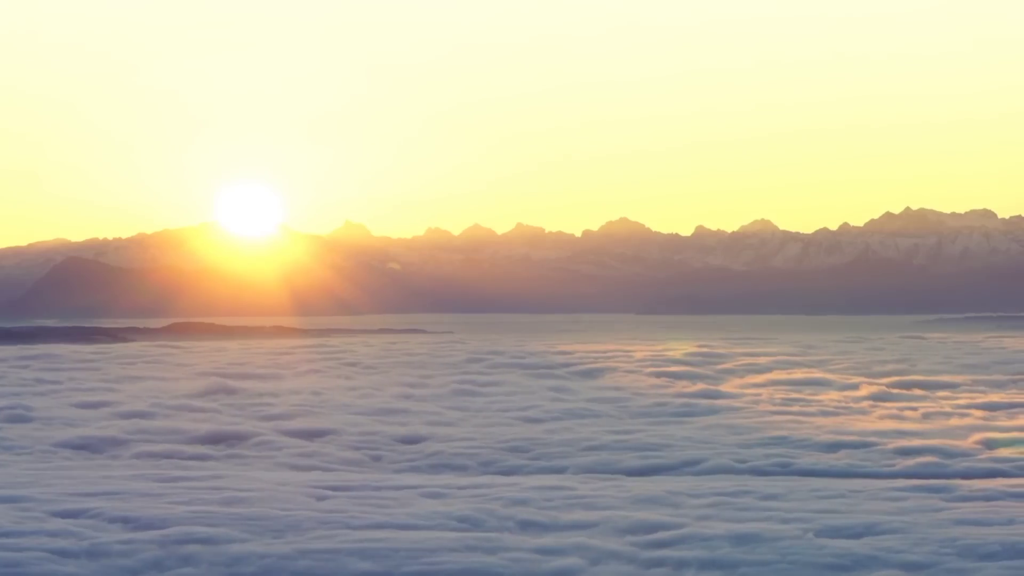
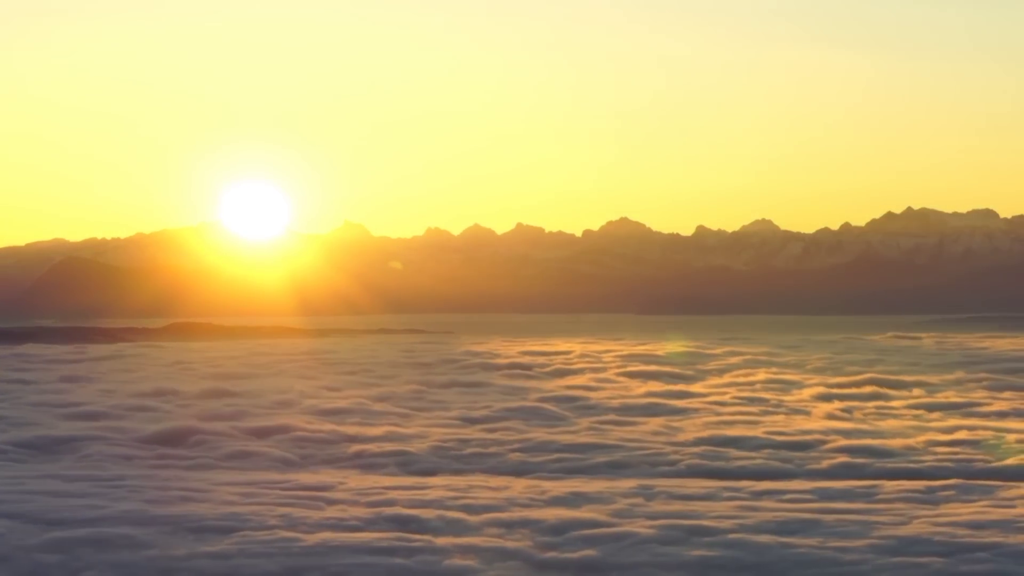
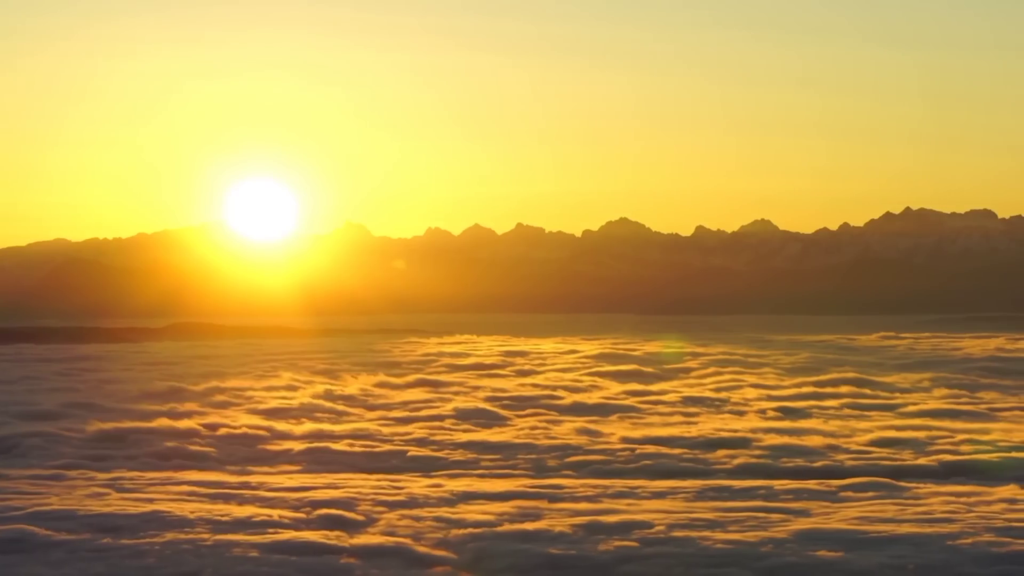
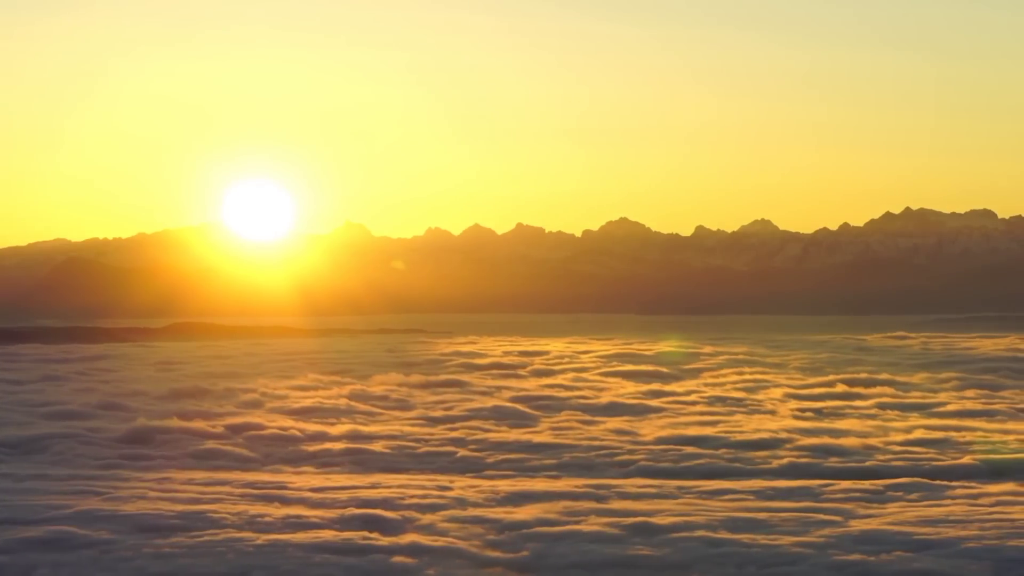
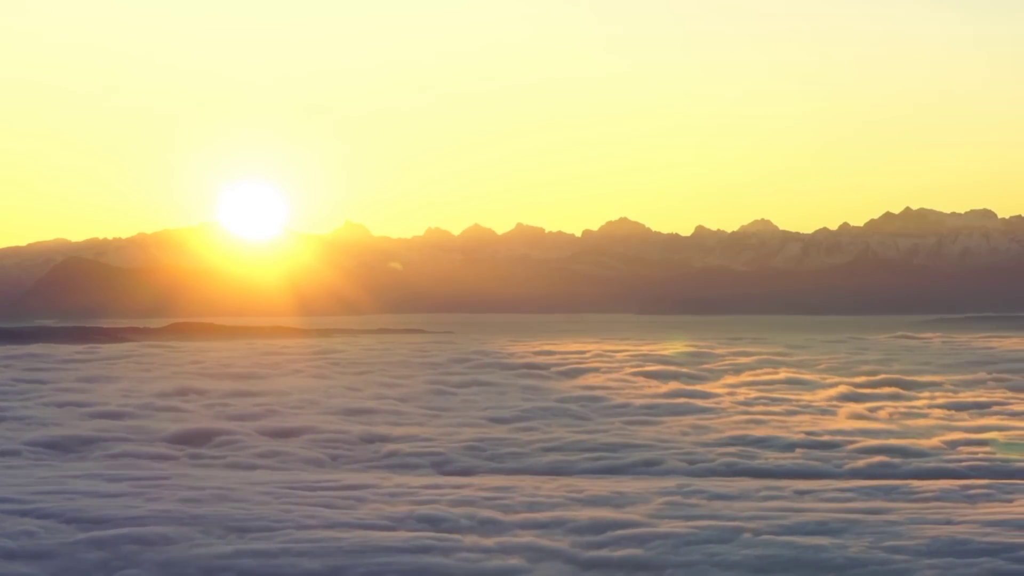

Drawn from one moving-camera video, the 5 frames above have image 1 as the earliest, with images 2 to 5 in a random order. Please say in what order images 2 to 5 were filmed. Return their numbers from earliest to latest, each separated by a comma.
5, 2, 4, 3
